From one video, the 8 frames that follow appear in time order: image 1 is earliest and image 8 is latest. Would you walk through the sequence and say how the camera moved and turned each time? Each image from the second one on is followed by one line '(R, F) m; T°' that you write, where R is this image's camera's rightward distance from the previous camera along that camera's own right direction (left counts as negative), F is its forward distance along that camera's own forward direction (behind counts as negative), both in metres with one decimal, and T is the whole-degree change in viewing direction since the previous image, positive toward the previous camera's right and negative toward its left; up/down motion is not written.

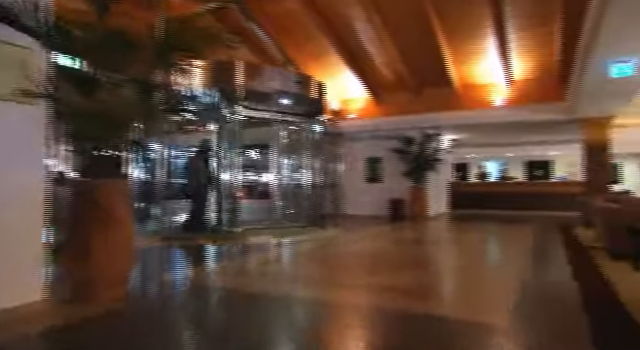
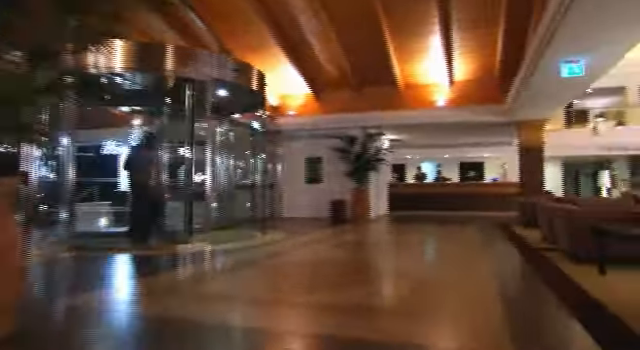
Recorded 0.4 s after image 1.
(-0.1, +0.7) m; +10°
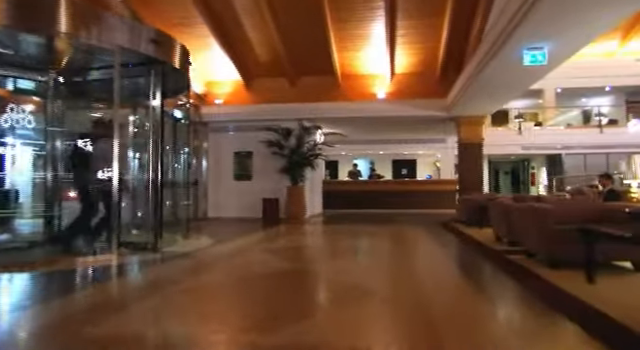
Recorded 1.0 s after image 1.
(-0.1, +0.9) m; +11°
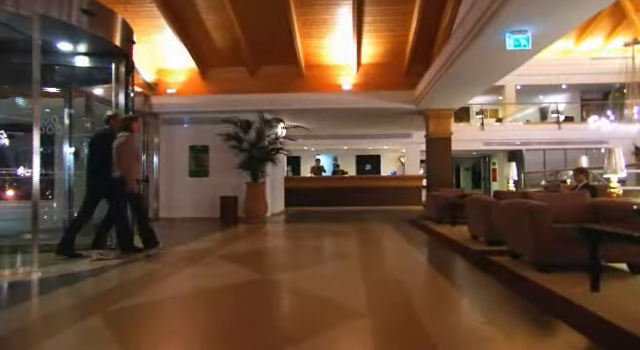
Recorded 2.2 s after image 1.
(0.0, +0.5) m; +6°
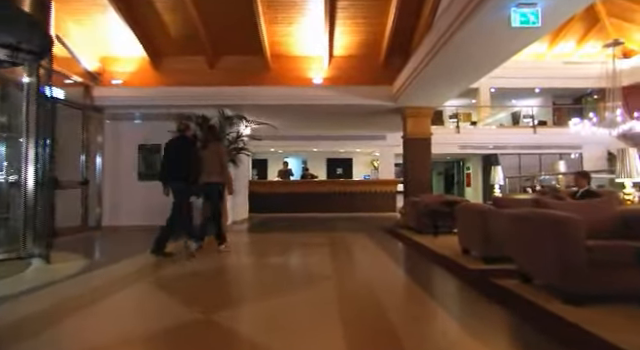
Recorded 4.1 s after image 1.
(0.0, +0.8) m; +5°
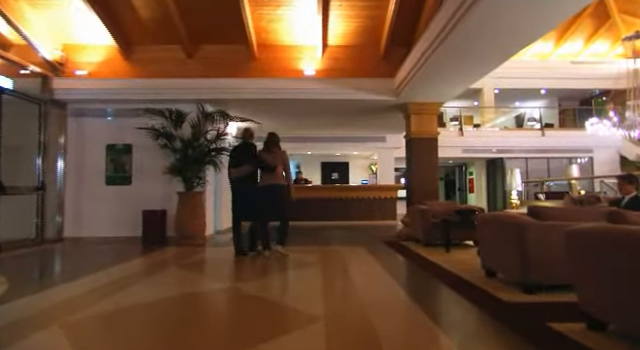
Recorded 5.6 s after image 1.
(0.0, +0.8) m; +1°
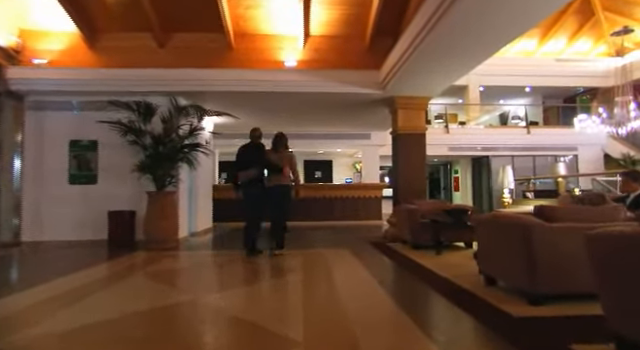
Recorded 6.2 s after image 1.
(0.0, +0.4) m; +3°
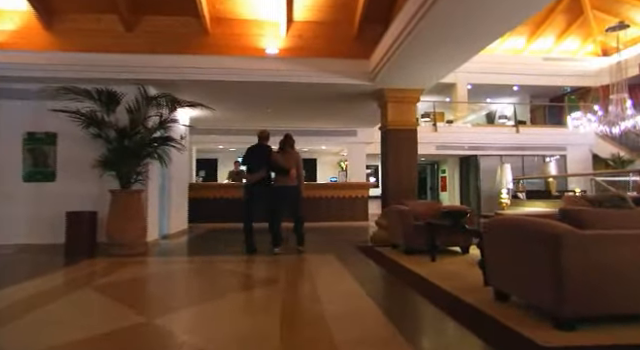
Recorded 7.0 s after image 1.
(0.0, +0.5) m; +3°
